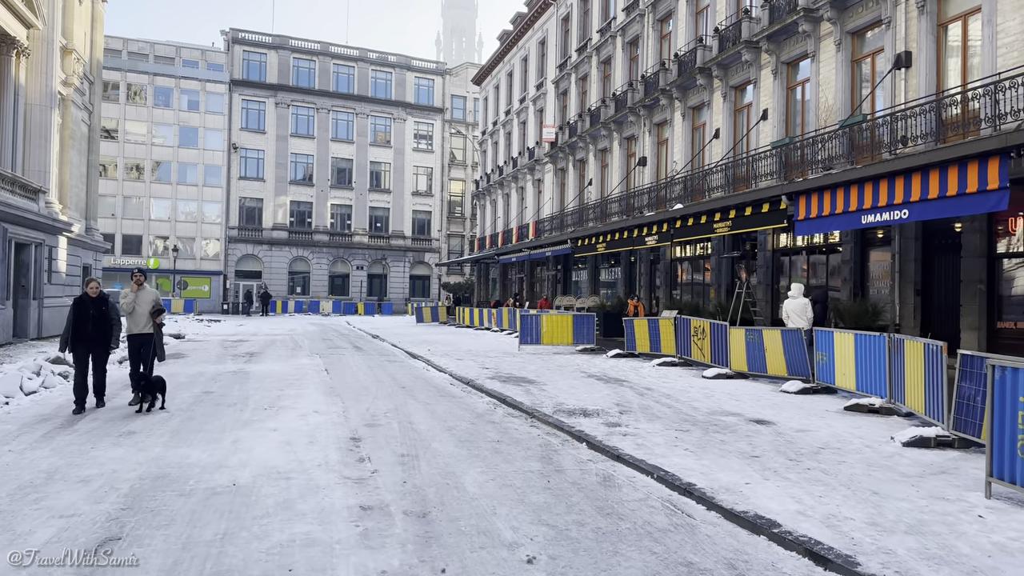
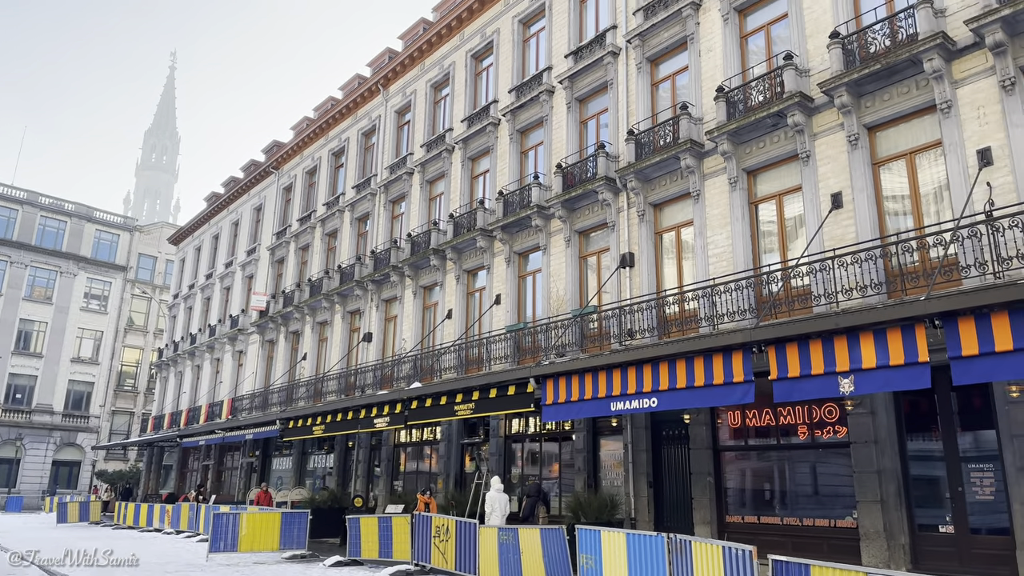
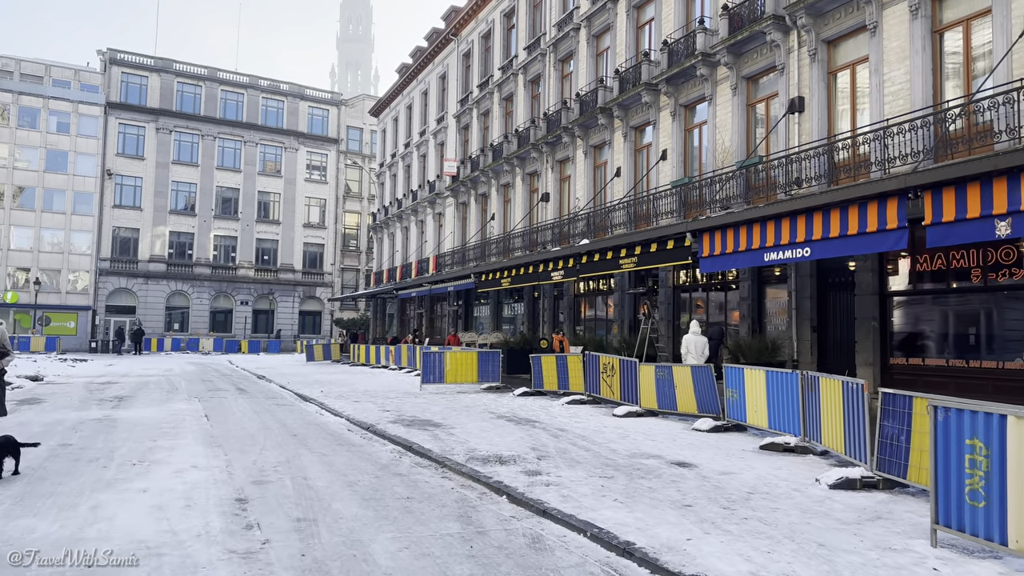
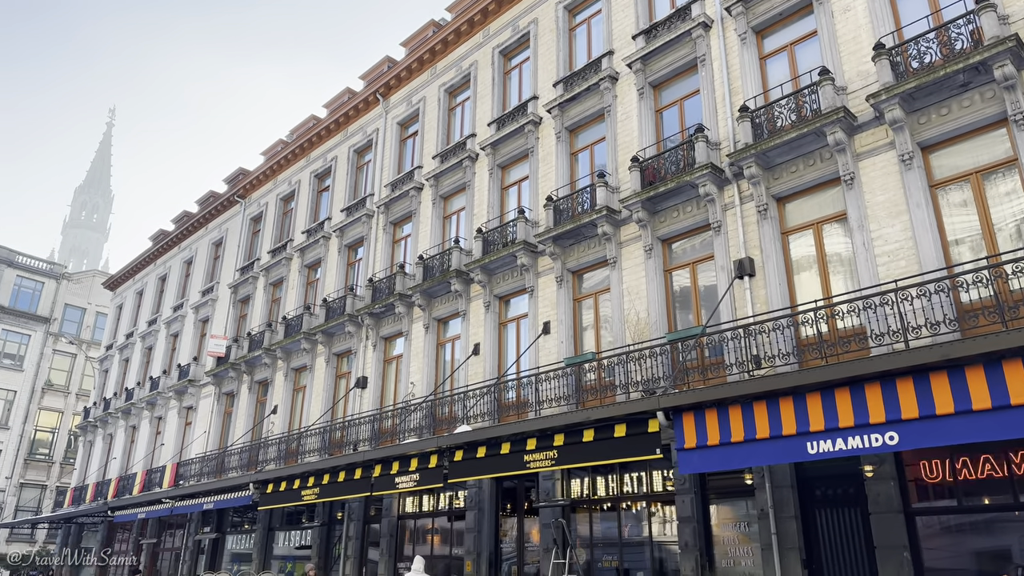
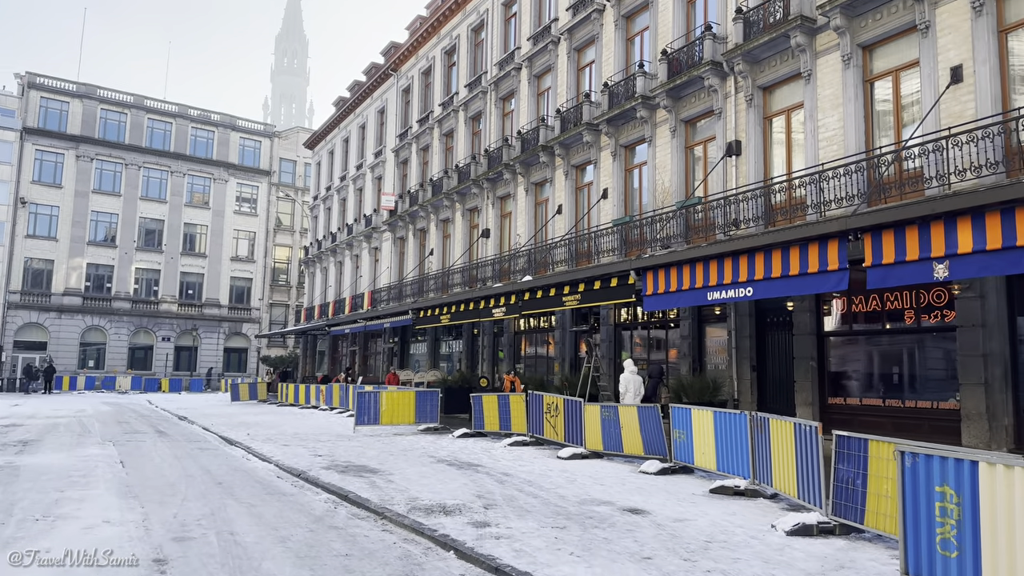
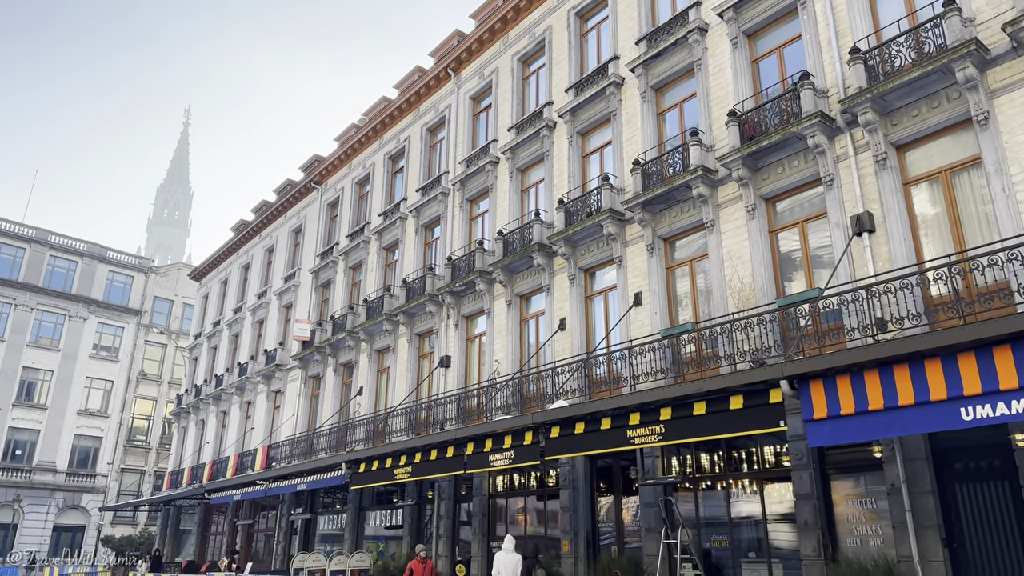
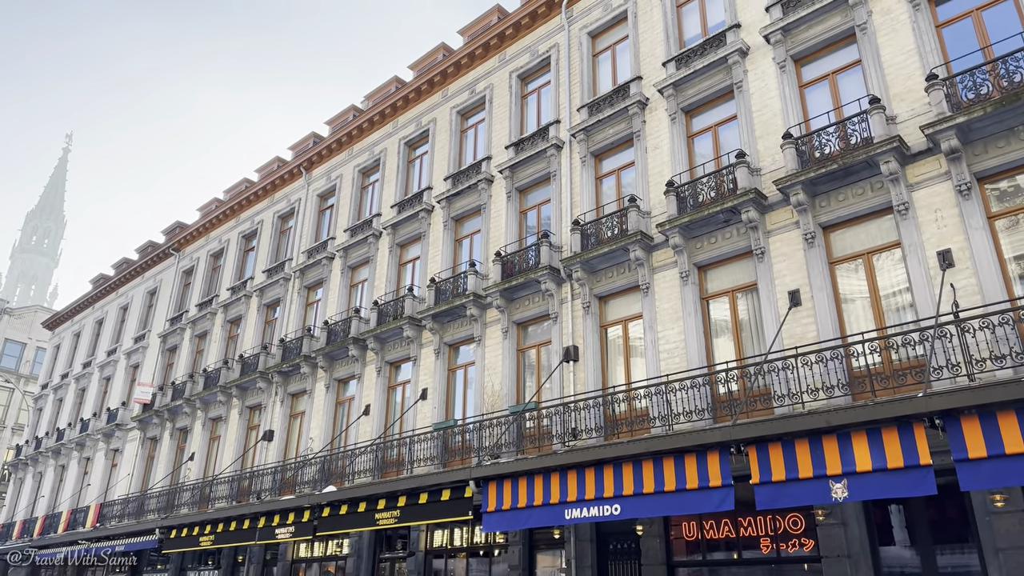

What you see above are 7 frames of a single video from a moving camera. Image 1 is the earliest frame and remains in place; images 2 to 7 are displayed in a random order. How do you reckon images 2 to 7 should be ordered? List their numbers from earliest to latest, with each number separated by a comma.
3, 5, 2, 7, 4, 6
